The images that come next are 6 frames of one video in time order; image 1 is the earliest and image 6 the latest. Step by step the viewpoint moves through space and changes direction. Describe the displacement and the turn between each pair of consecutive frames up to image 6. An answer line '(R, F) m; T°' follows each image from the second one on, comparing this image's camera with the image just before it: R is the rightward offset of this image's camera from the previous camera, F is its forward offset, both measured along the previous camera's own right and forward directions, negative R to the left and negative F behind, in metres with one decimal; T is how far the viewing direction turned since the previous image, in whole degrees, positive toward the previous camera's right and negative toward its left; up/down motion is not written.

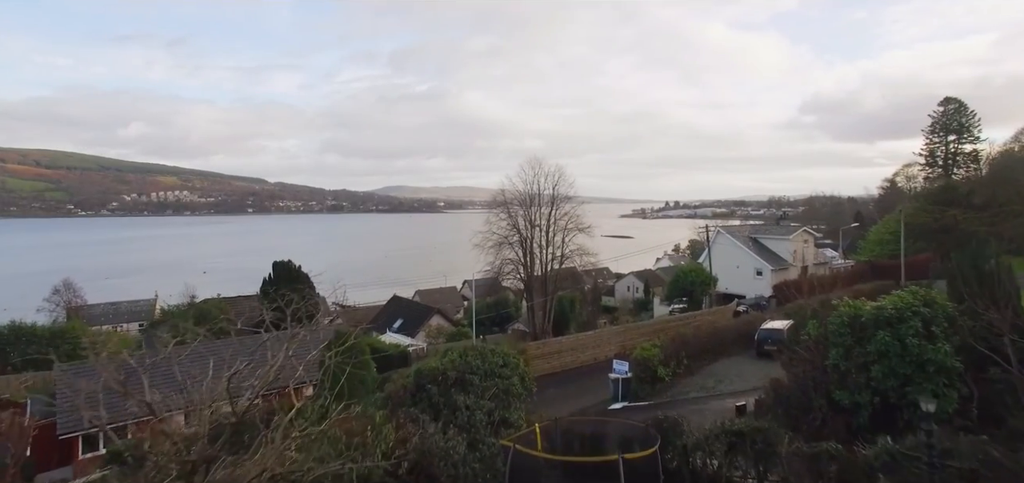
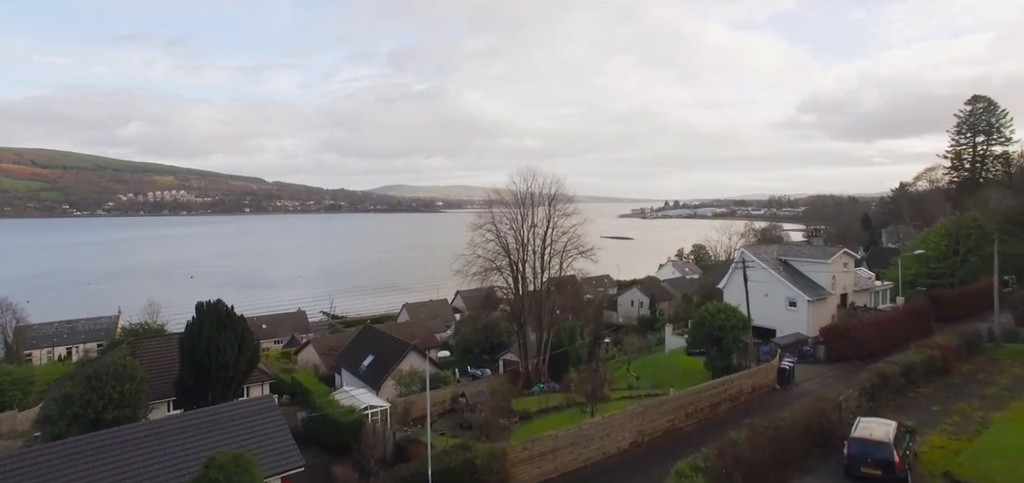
(+0.2, +1.6) m; 0°
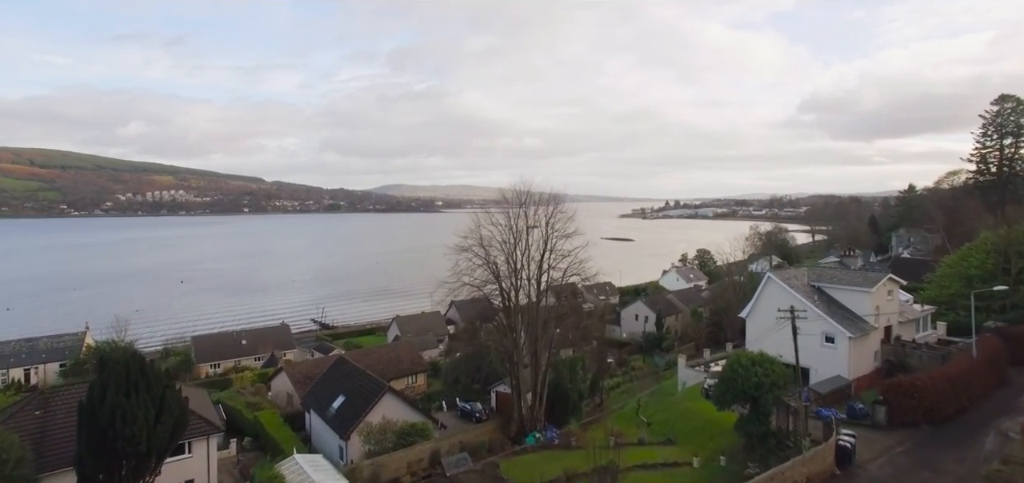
(+0.1, +1.3) m; 0°
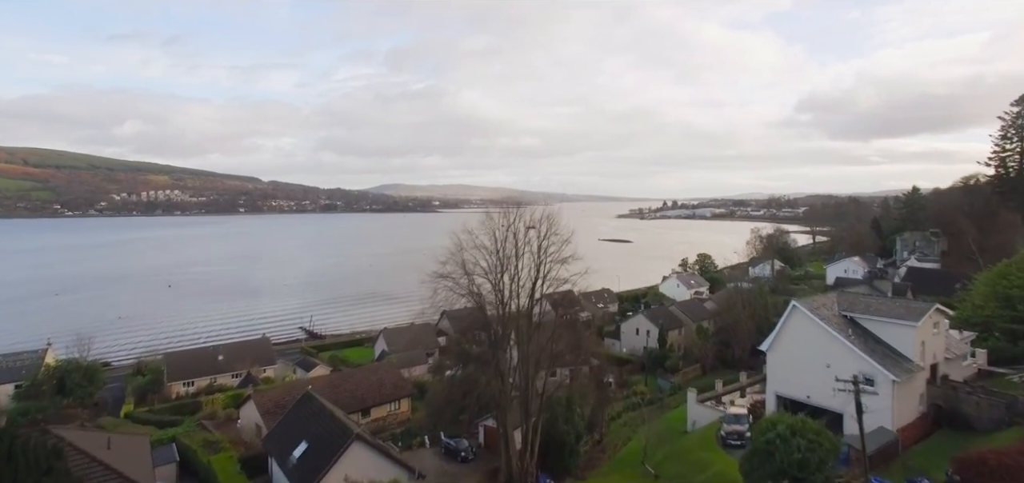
(+0.1, +1.1) m; 0°
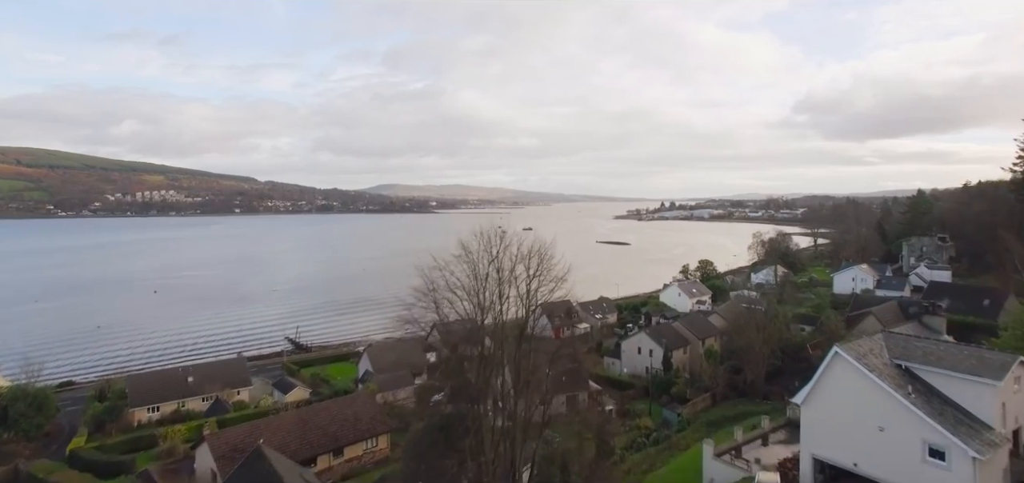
(+0.1, +1.3) m; 0°
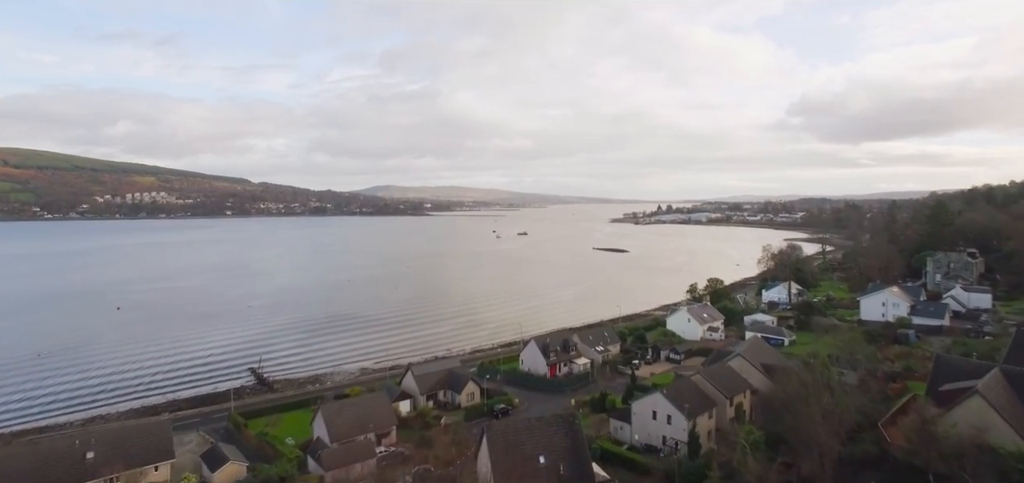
(+0.3, +3.3) m; 0°
